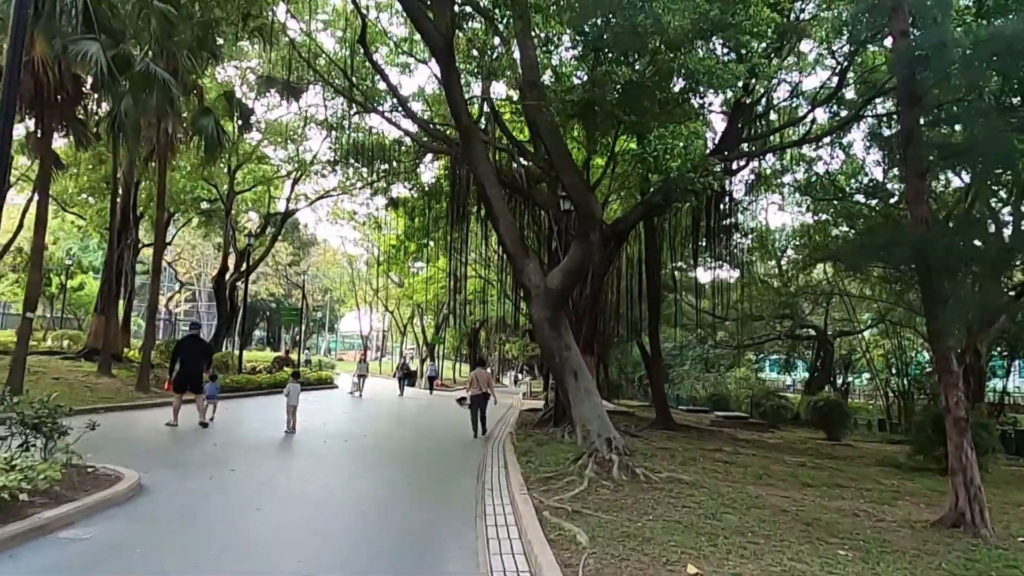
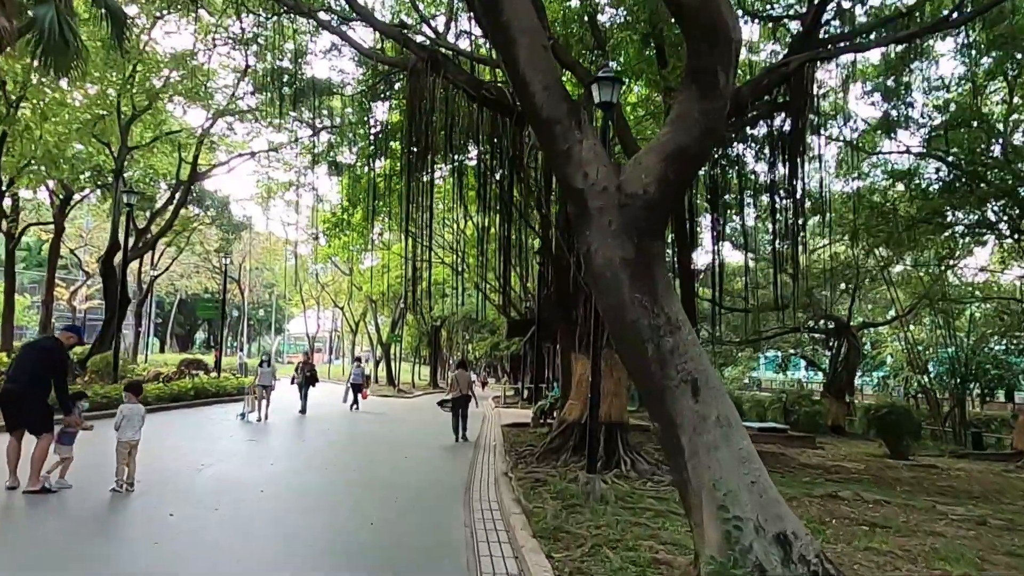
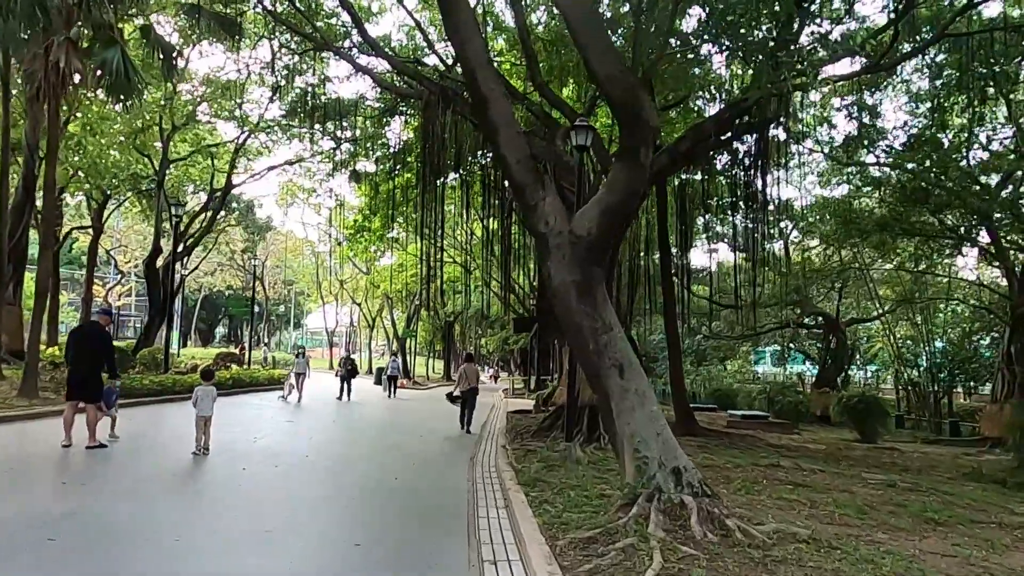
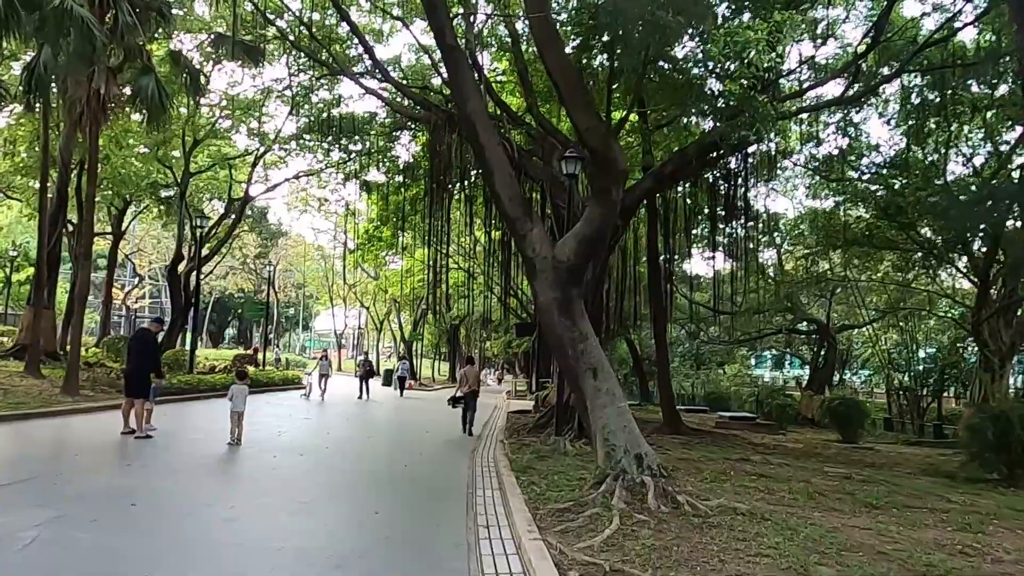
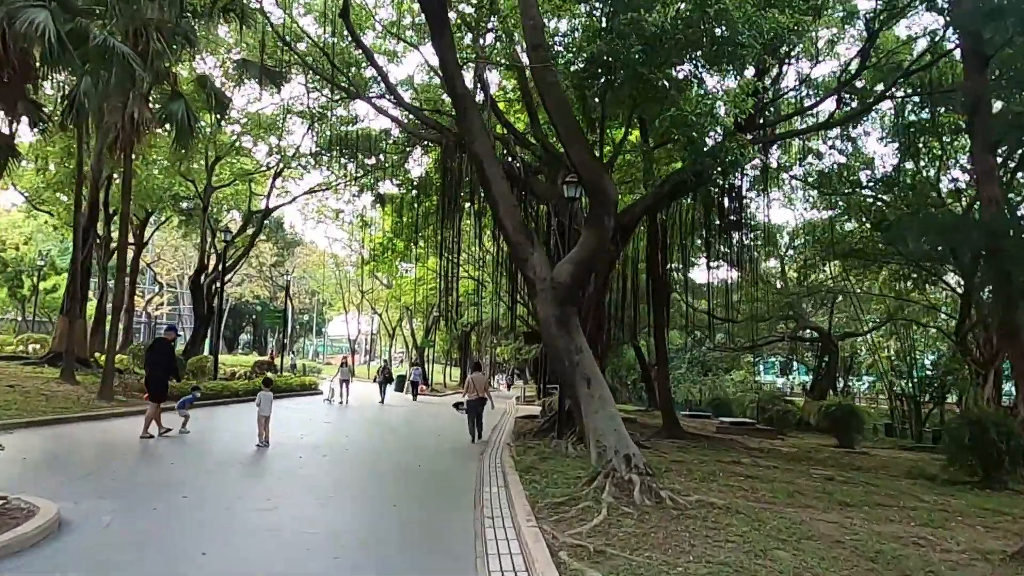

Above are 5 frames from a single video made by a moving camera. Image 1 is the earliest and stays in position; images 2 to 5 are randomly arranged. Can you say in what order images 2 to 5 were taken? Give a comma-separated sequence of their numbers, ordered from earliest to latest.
5, 4, 3, 2
